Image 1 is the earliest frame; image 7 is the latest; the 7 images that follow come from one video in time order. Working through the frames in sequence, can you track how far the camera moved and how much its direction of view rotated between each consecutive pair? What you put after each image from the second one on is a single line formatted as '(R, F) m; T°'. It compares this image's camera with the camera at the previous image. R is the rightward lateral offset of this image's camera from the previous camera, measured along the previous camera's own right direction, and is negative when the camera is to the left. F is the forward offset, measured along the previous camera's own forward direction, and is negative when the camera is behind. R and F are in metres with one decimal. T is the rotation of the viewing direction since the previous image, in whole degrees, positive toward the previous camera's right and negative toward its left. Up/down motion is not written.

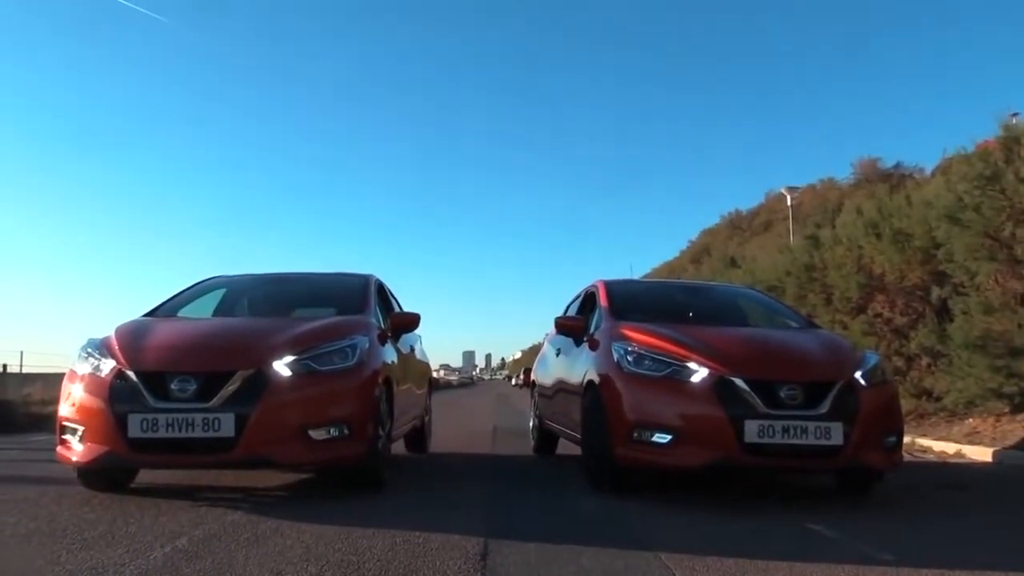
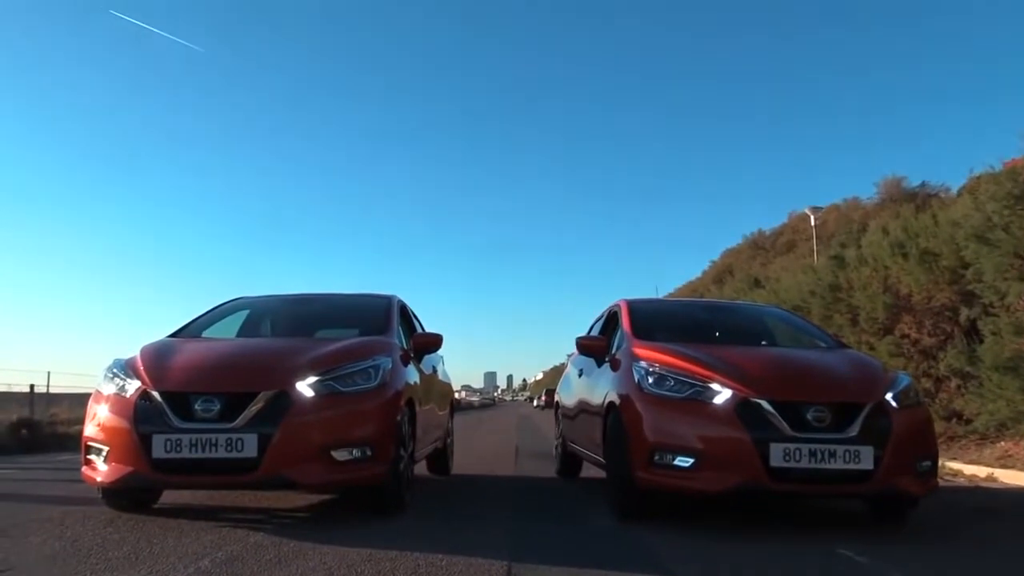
(0.0, 0.0) m; -1°
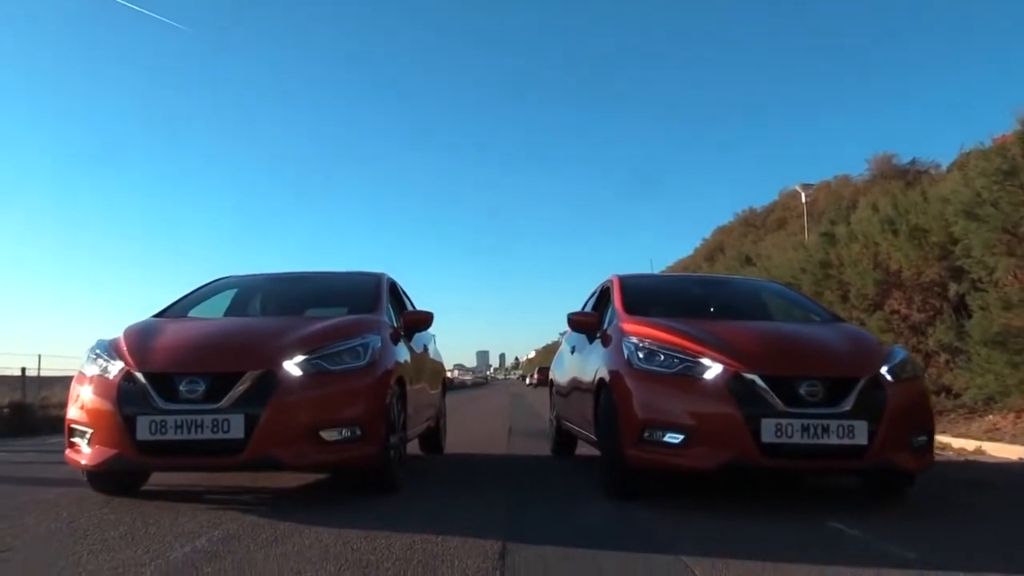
(0.0, +0.1) m; 0°
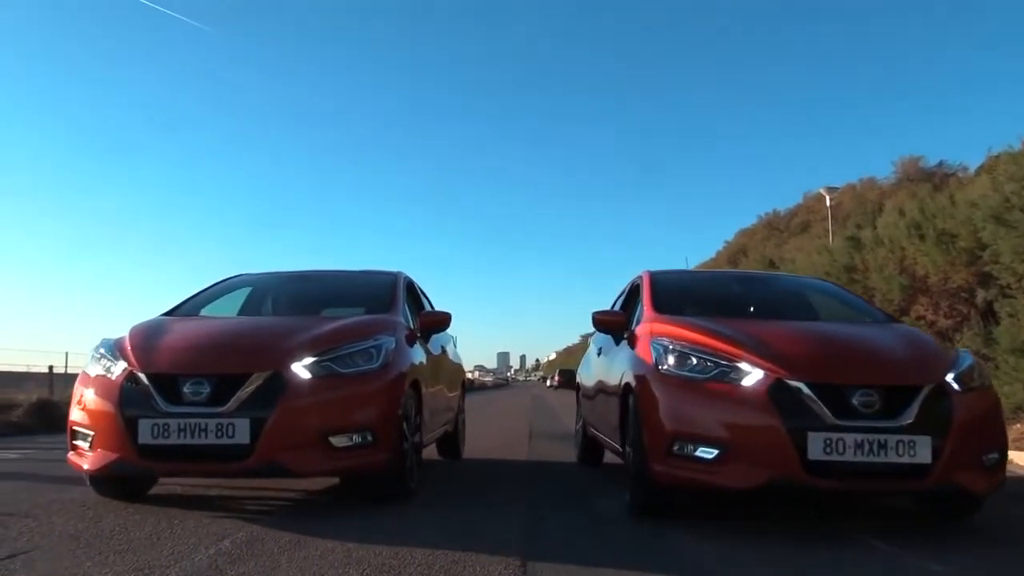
(0.0, +0.3) m; -1°
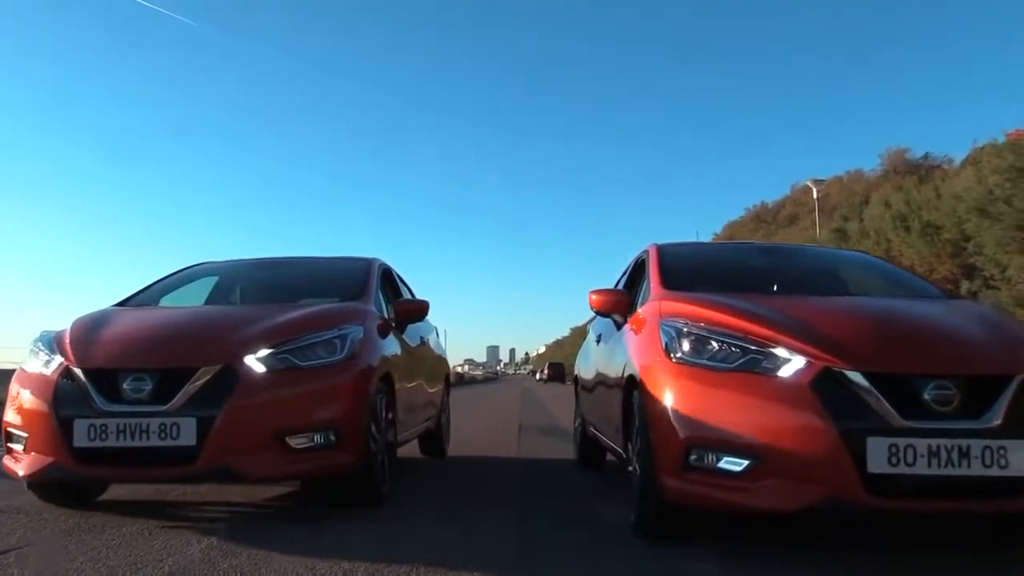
(0.0, +0.6) m; +1°
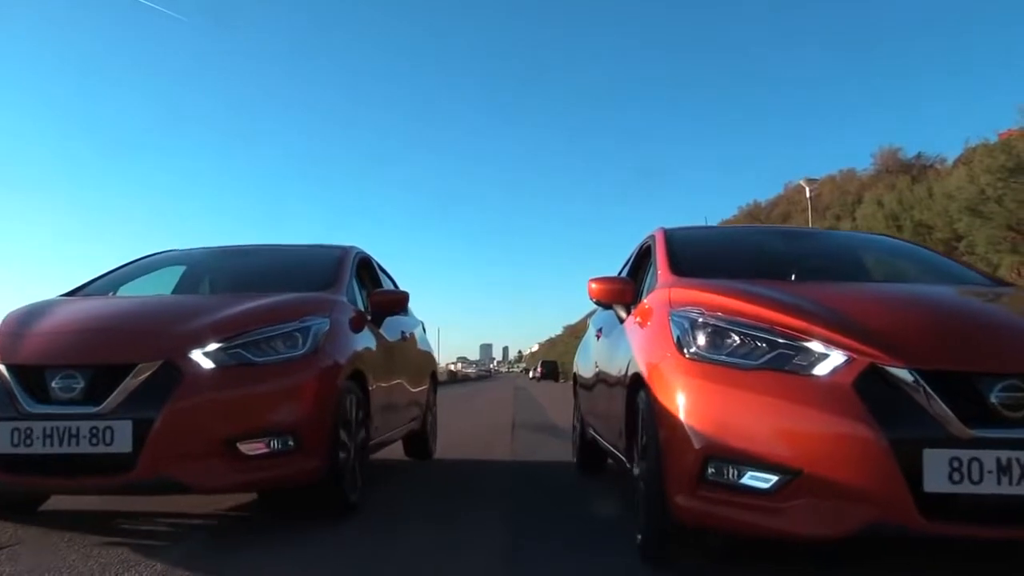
(0.0, +0.6) m; 0°
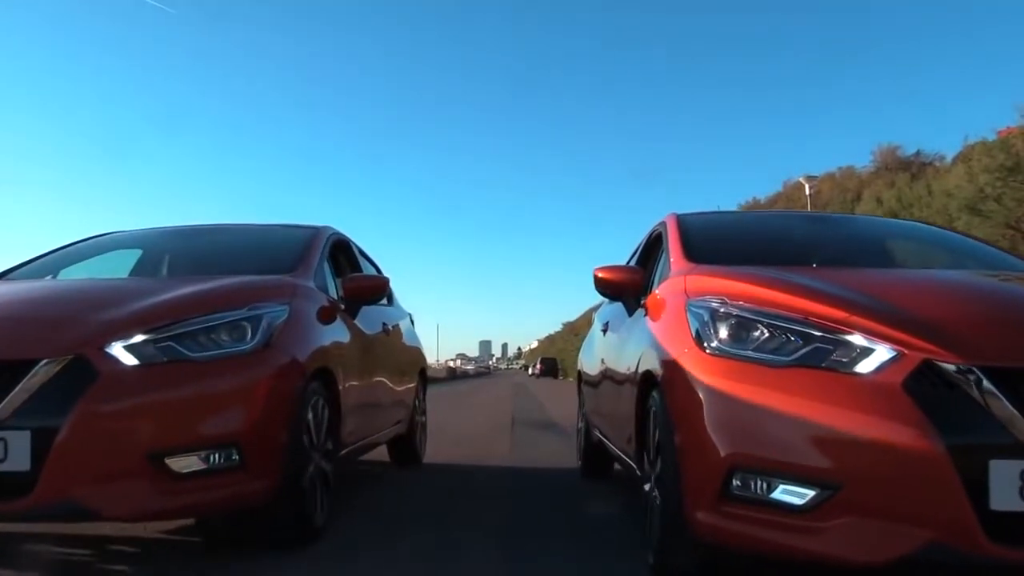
(0.0, +0.8) m; 0°
